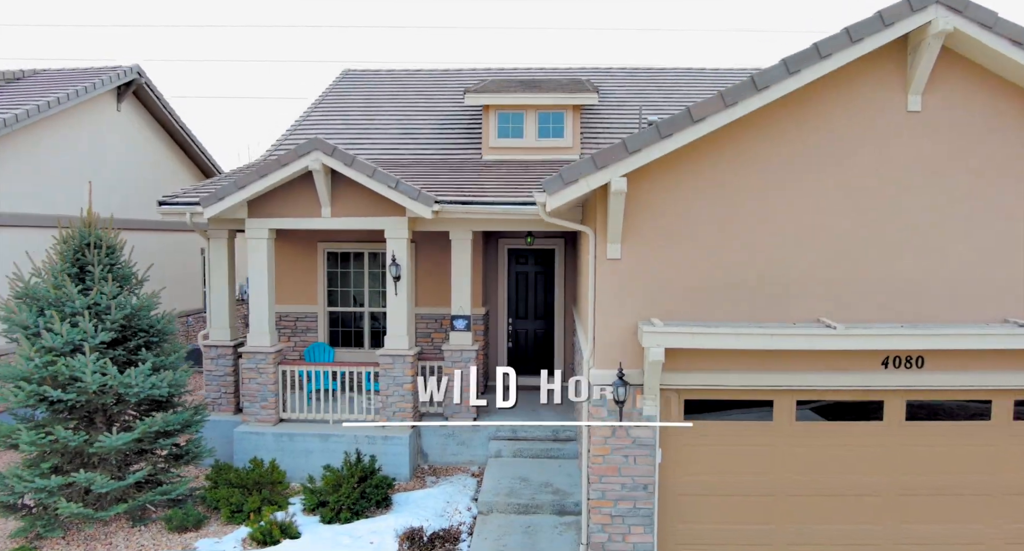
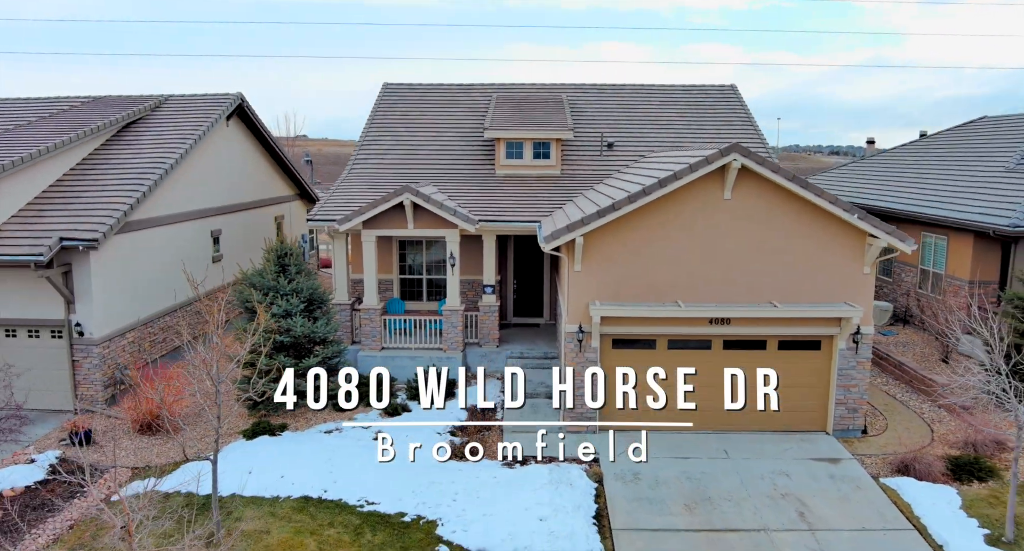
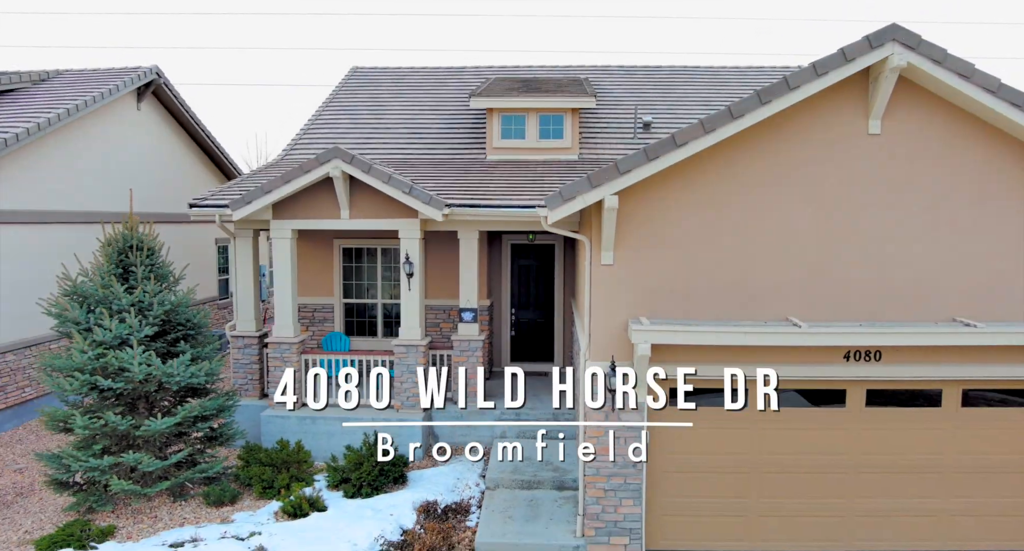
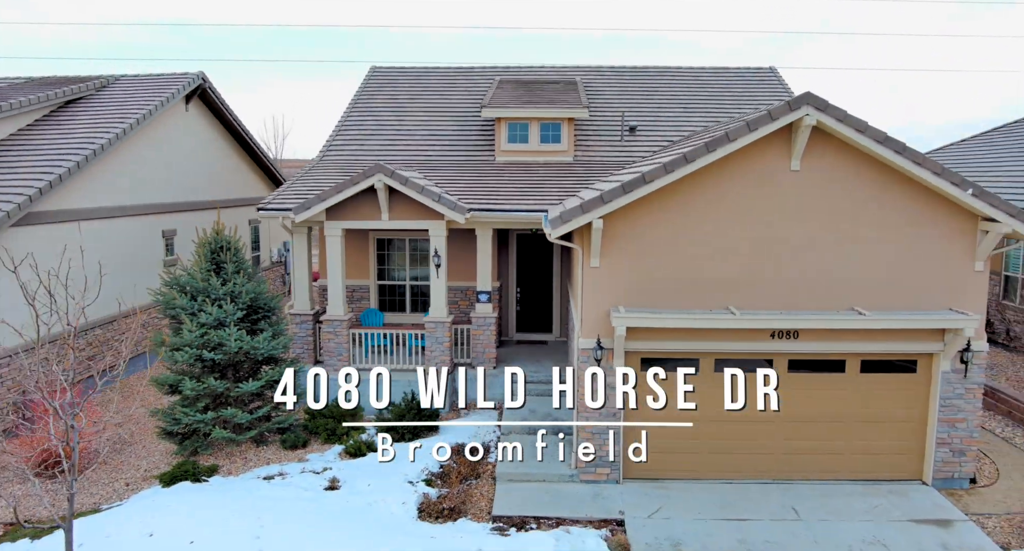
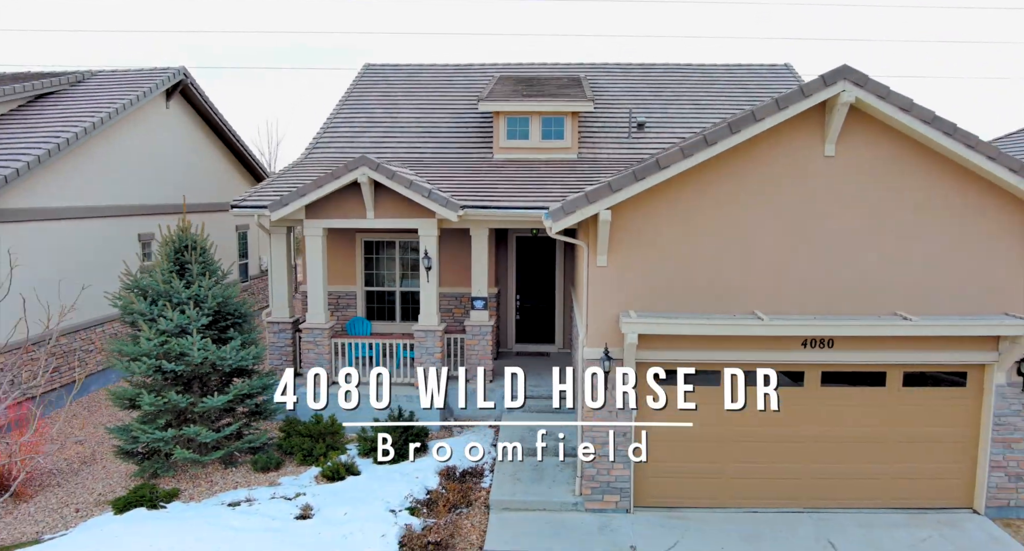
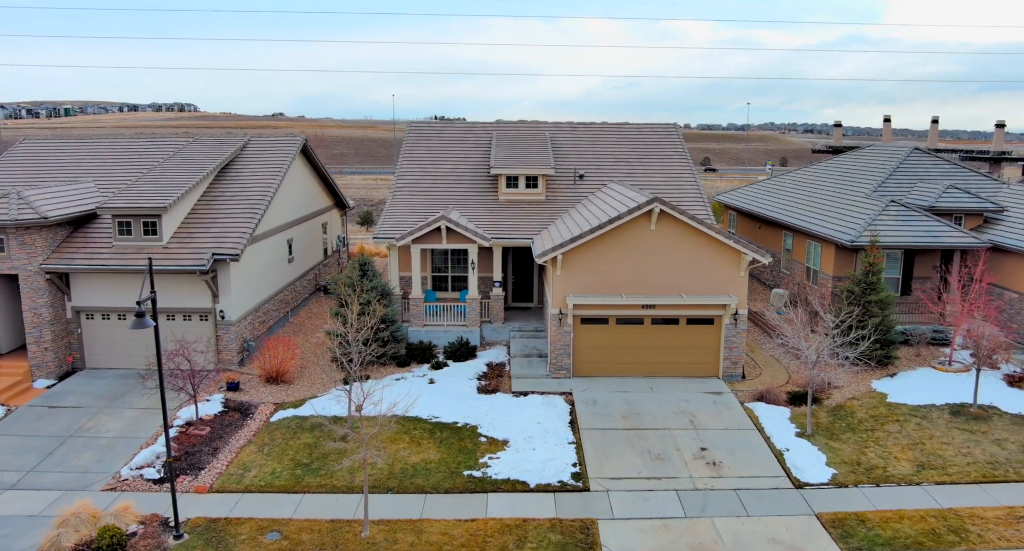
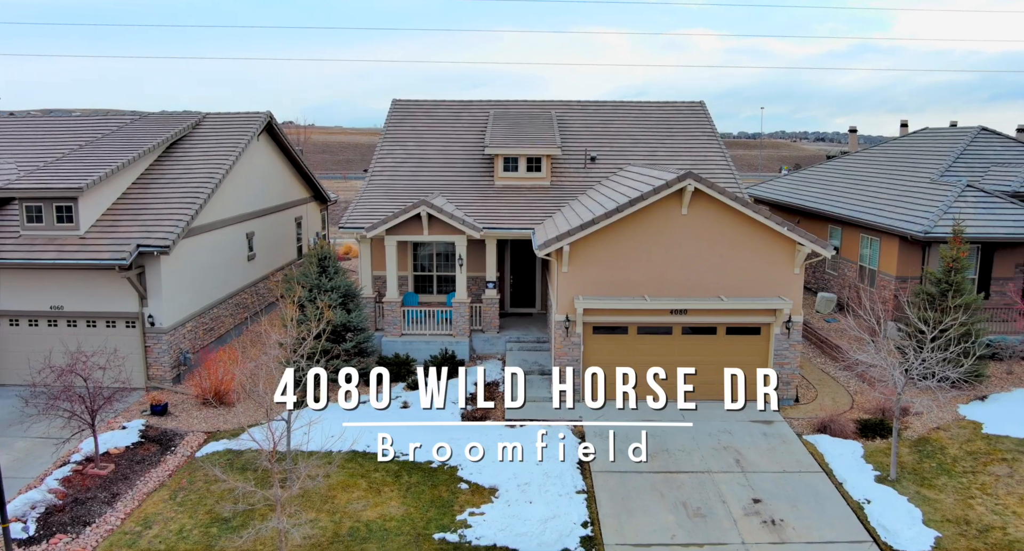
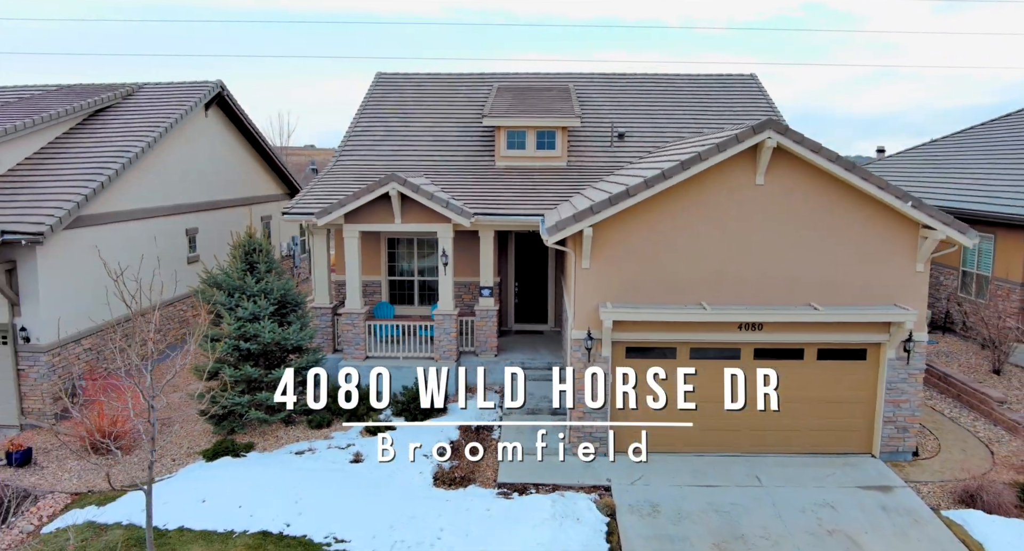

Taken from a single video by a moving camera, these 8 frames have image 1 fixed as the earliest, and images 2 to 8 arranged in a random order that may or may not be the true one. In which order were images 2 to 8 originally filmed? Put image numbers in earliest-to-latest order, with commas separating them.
3, 5, 4, 8, 2, 7, 6
